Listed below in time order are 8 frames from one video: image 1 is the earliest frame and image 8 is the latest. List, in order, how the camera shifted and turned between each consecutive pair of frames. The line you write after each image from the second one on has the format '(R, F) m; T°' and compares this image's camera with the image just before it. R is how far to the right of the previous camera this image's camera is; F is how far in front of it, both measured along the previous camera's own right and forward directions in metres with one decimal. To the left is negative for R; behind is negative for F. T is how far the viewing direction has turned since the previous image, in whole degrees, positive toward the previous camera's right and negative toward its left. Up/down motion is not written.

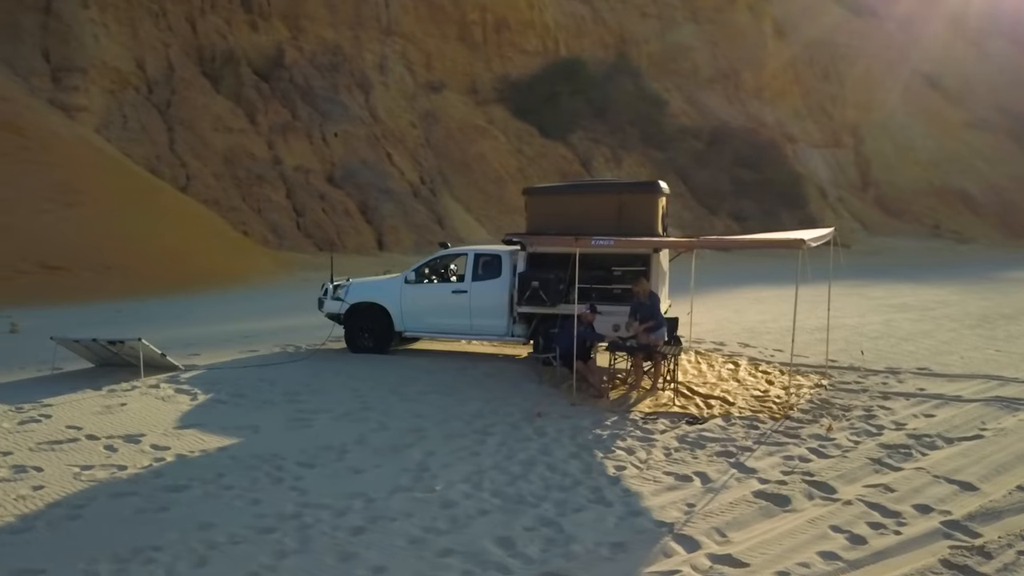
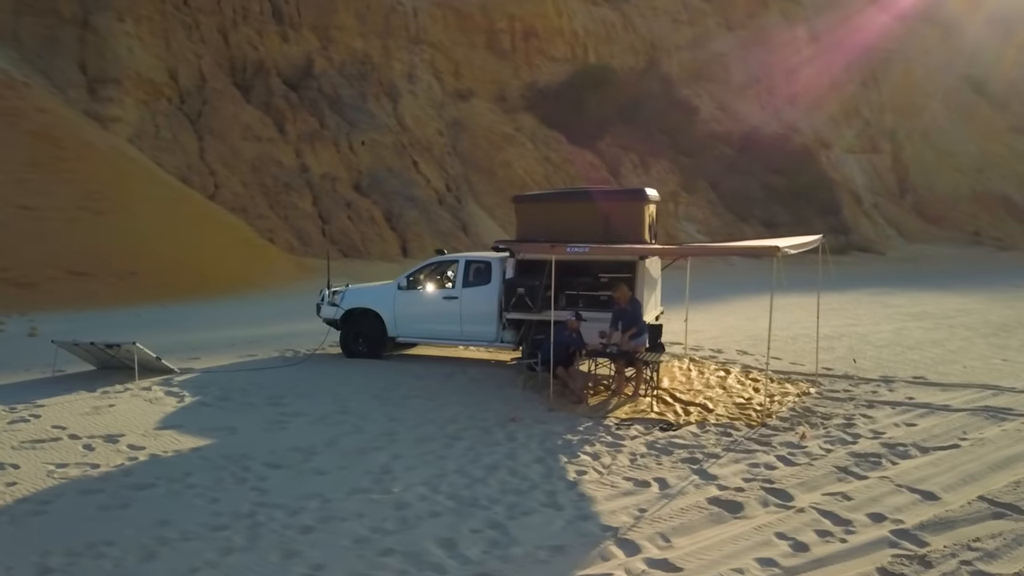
(+0.6, -0.1) m; -3°
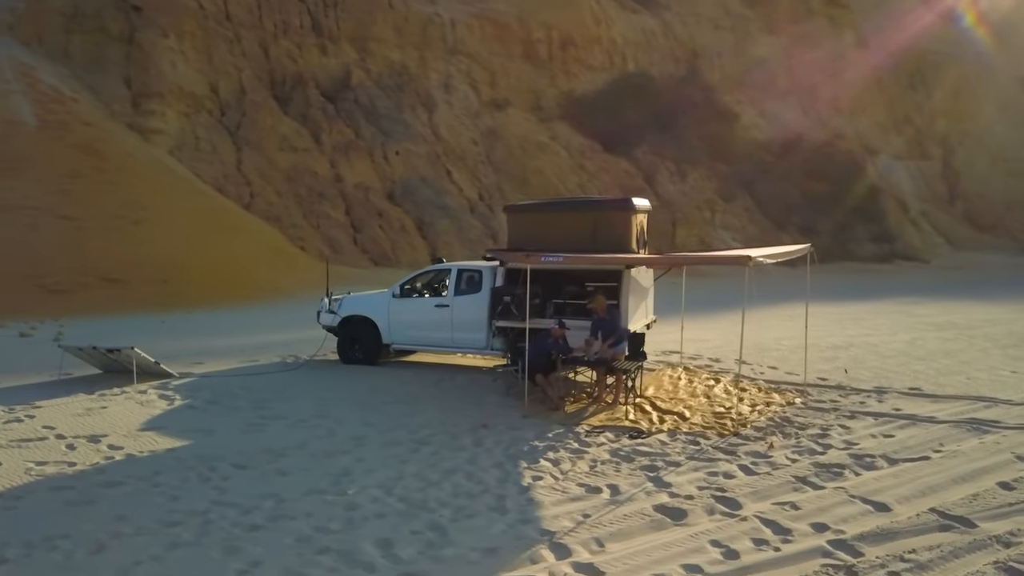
(+0.7, -0.1) m; -3°
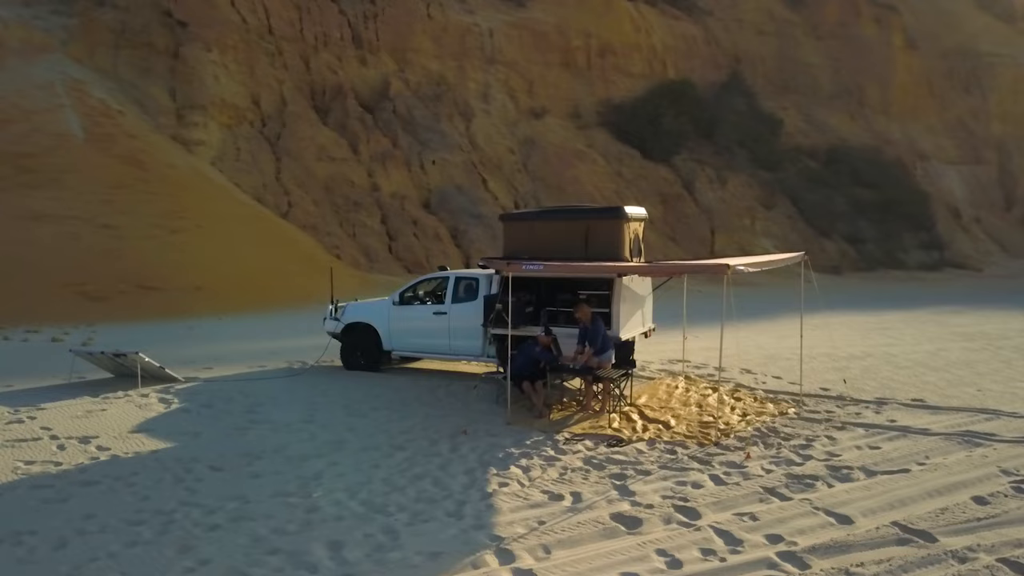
(+0.7, -0.1) m; -4°
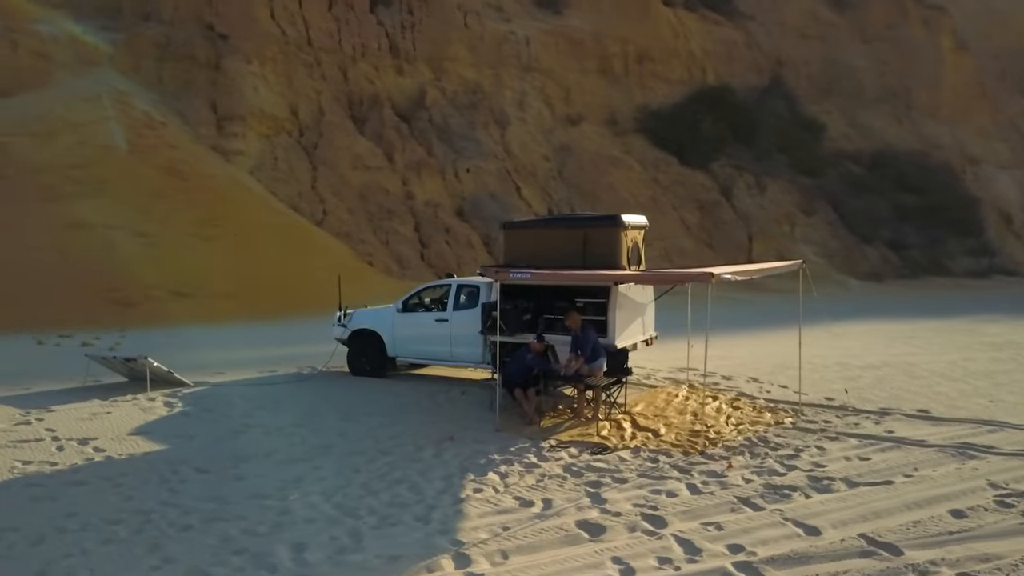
(+0.6, -0.1) m; -3°
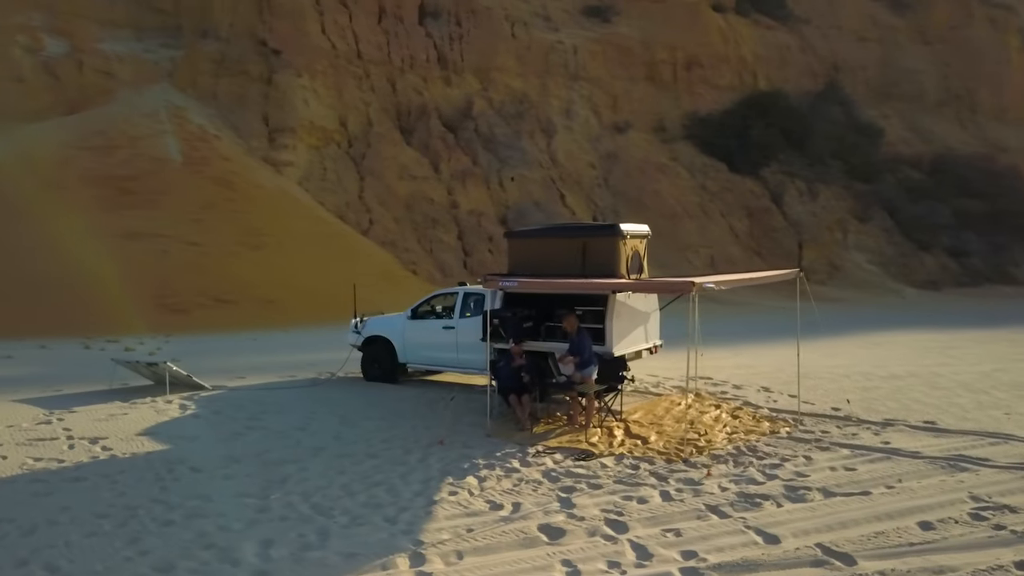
(+0.7, -0.1) m; -4°
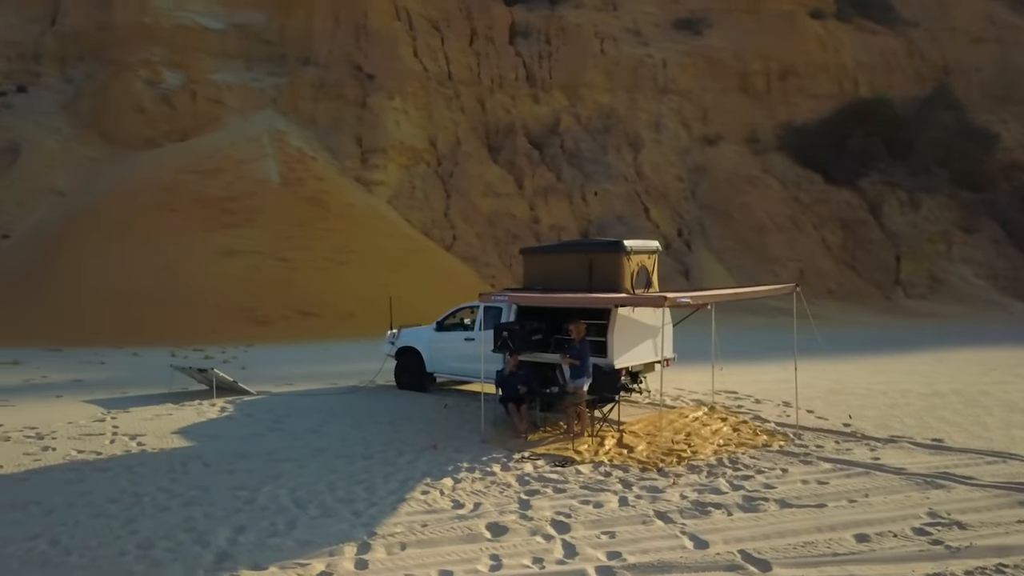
(+1.3, -0.4) m; -8°
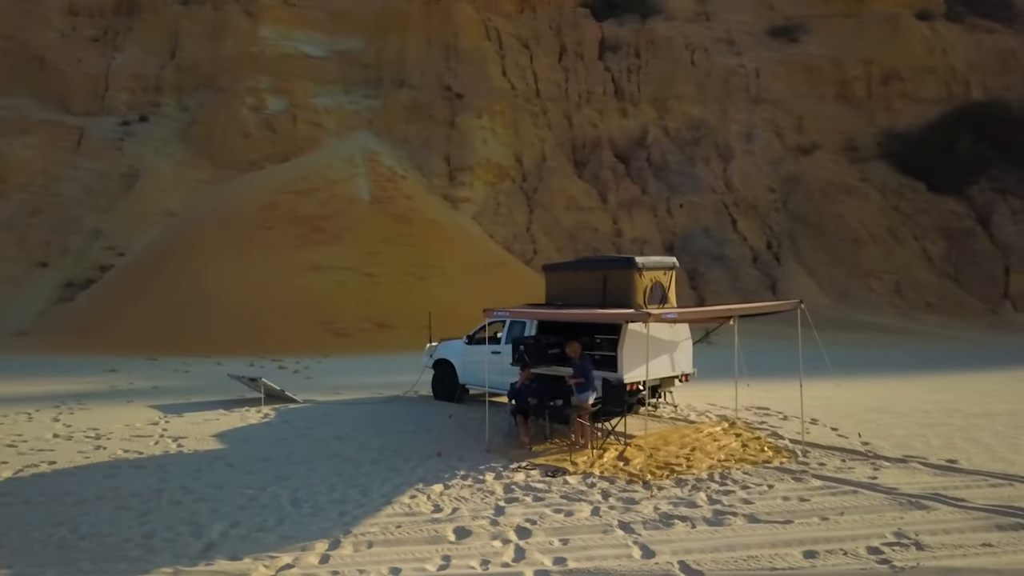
(+1.2, -0.3) m; -8°
